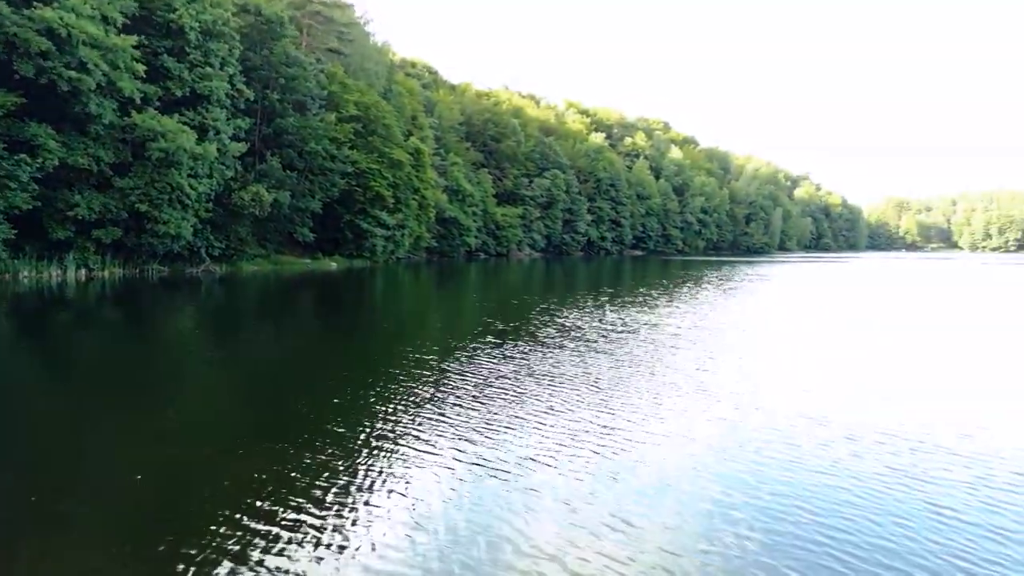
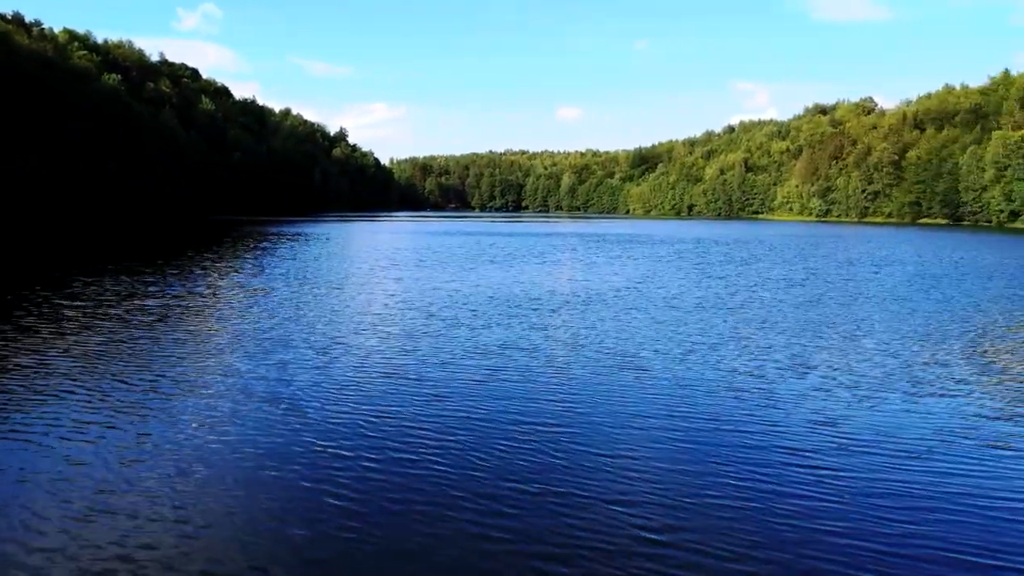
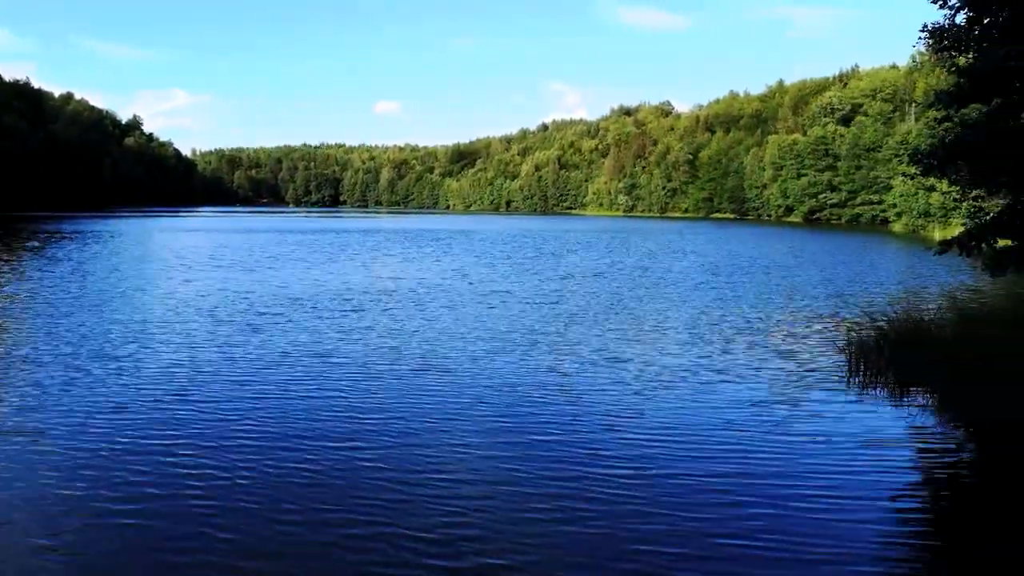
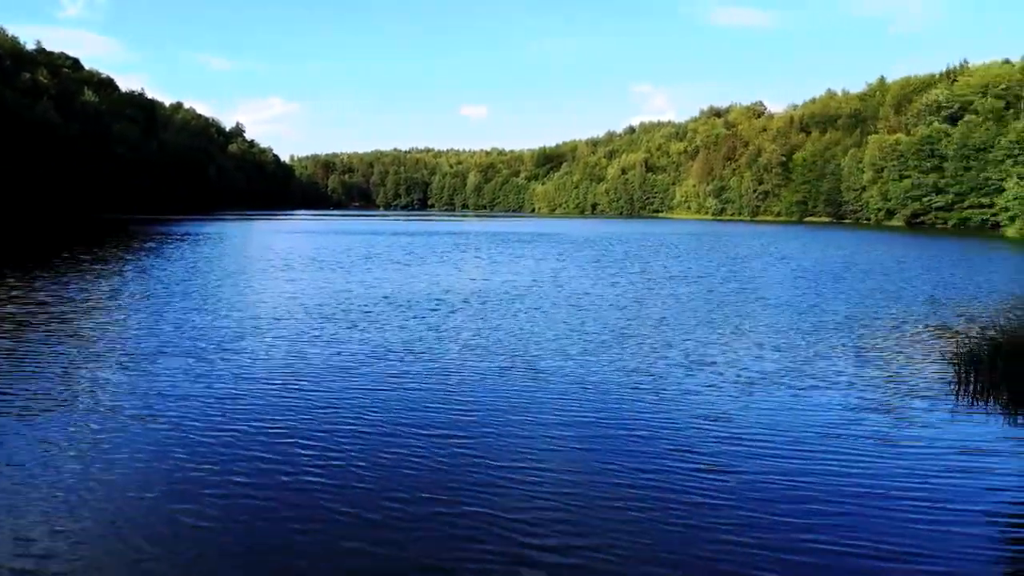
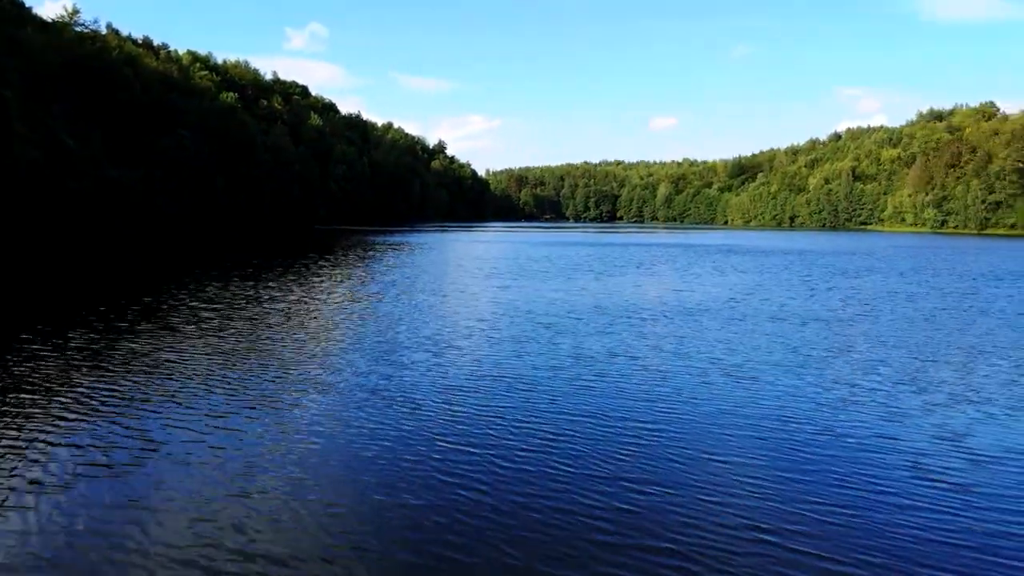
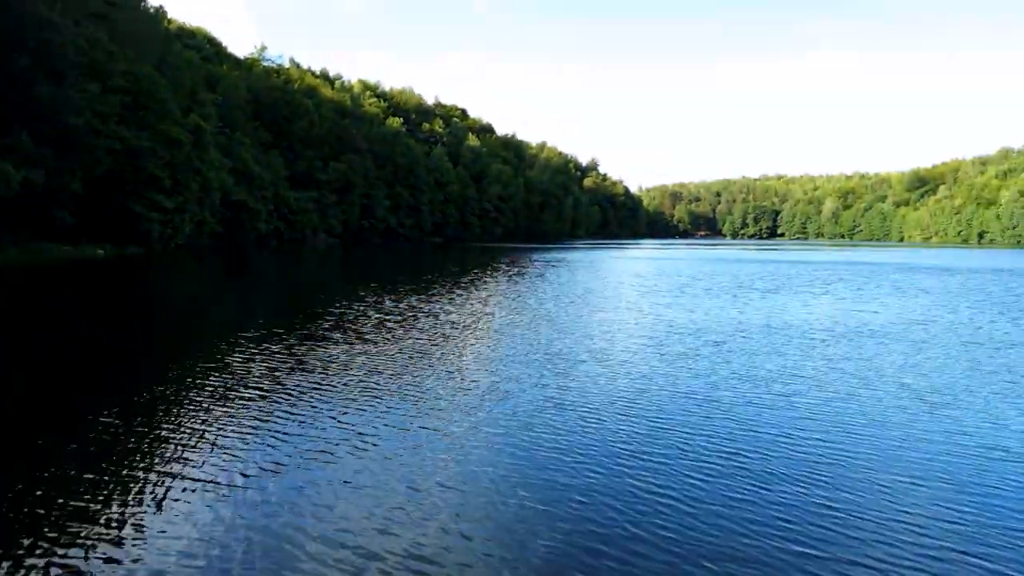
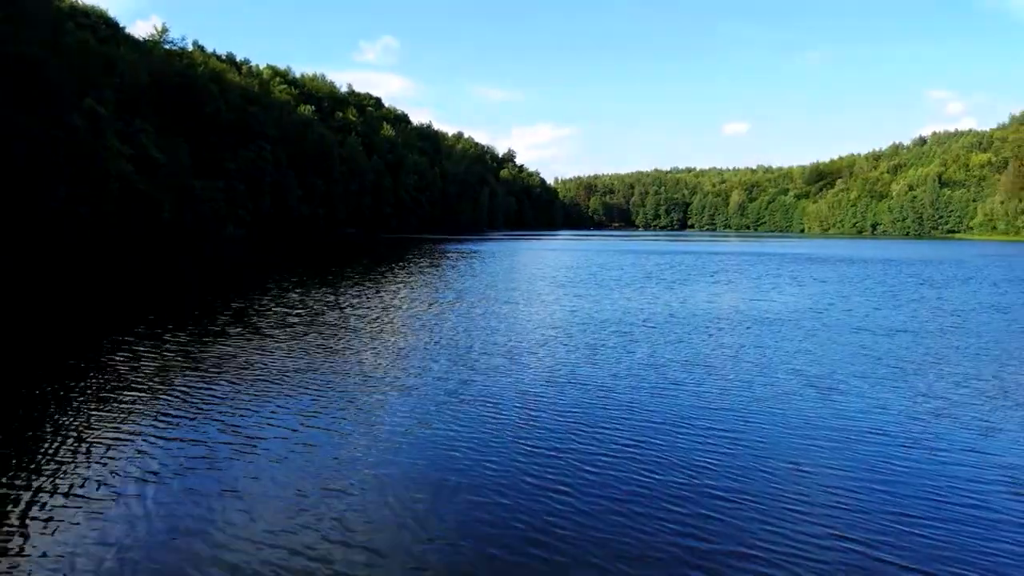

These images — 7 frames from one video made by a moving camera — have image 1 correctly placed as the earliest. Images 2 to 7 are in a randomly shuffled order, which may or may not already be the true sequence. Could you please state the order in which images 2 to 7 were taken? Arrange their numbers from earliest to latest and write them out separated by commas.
6, 7, 5, 2, 4, 3
